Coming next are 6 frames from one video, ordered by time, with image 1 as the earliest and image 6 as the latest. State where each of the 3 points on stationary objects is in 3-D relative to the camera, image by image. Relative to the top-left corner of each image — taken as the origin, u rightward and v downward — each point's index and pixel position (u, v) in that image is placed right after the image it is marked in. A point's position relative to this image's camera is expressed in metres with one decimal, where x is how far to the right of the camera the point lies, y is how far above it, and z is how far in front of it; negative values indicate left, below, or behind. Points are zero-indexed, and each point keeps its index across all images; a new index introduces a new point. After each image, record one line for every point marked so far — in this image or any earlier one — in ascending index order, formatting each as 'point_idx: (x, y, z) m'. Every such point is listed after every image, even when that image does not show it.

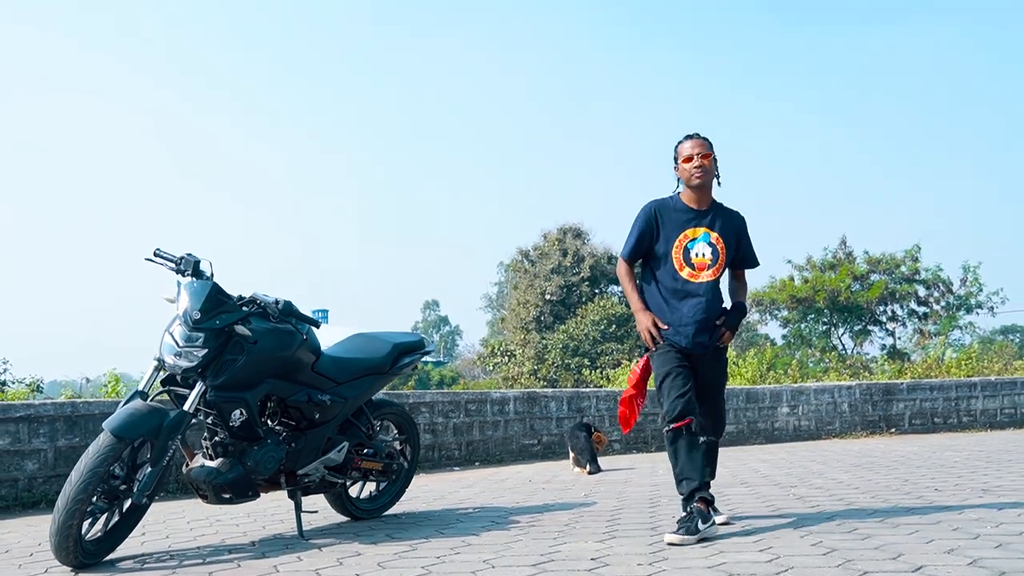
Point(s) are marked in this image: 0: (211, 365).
0: (-1.4, -0.4, +5.1) m
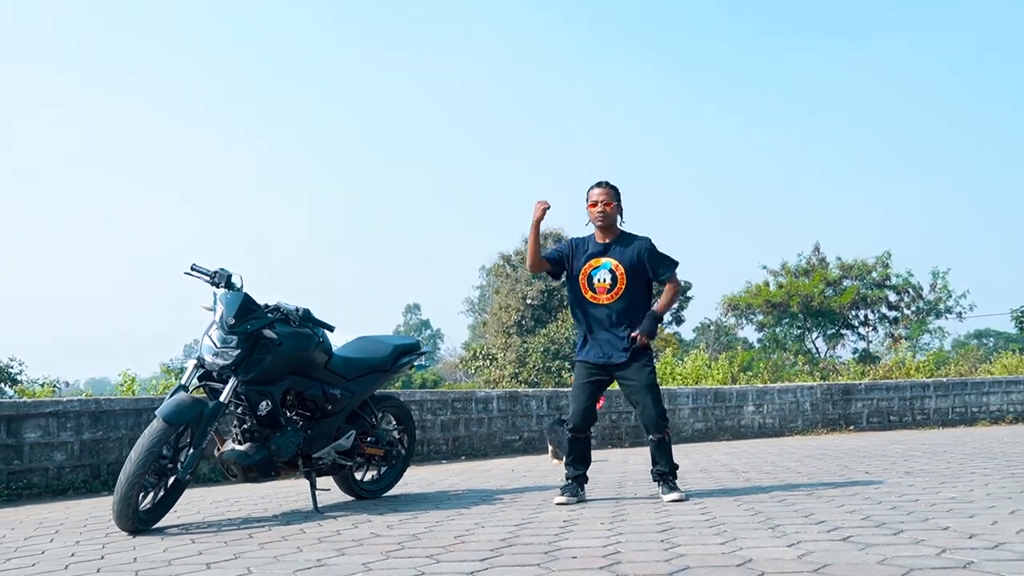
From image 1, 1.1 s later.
0: (-1.5, -0.4, +6.0) m
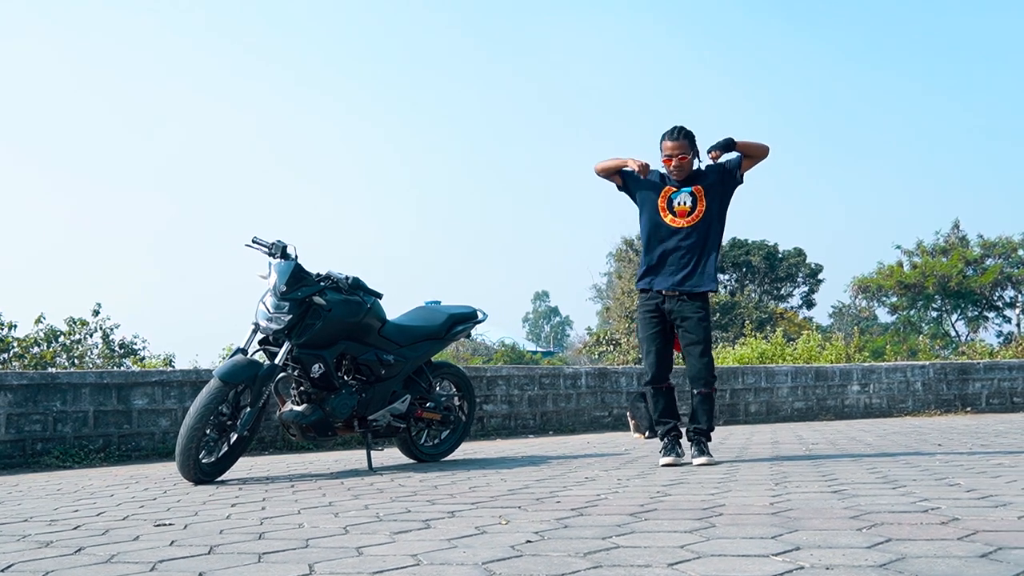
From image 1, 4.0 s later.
0: (-1.3, -0.2, +6.3) m
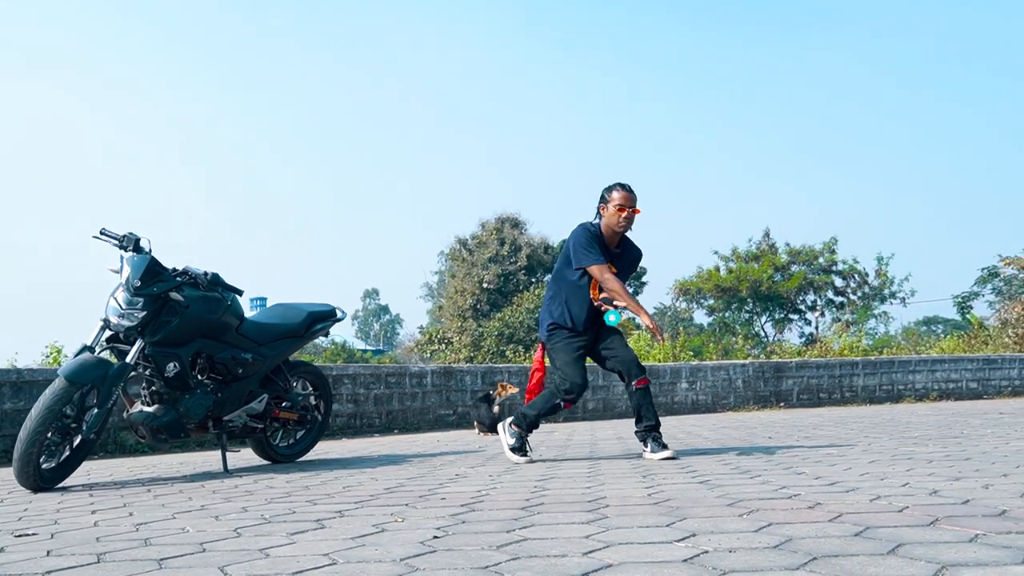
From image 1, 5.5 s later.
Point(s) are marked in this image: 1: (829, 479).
0: (-2.1, -0.2, +6.1) m
1: (+1.3, -0.8, +4.3) m
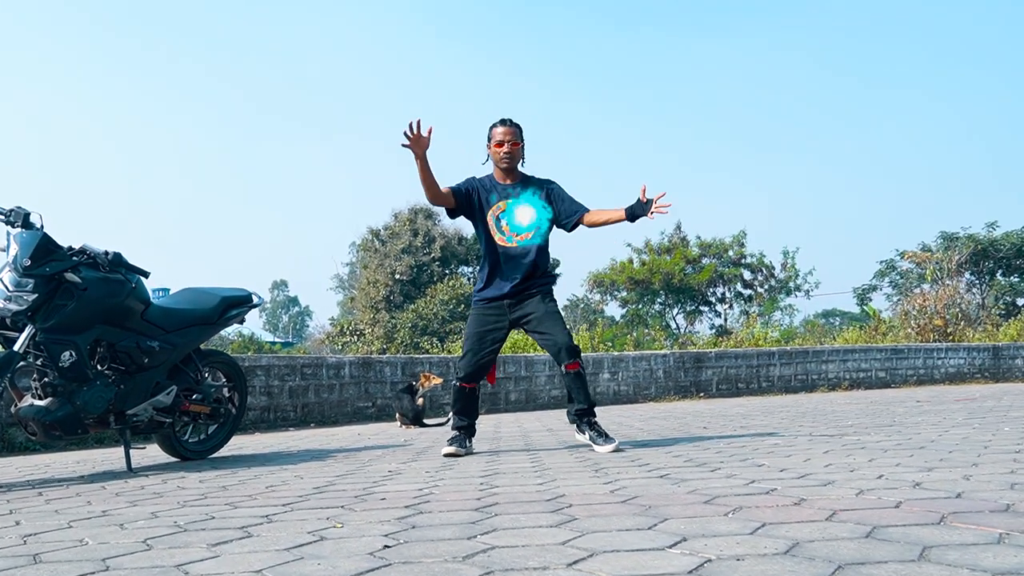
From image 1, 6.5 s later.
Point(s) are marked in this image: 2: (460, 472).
0: (-2.4, -0.1, +5.6) m
1: (+1.1, -0.7, +4.0) m
2: (-0.2, -0.8, +4.7) m
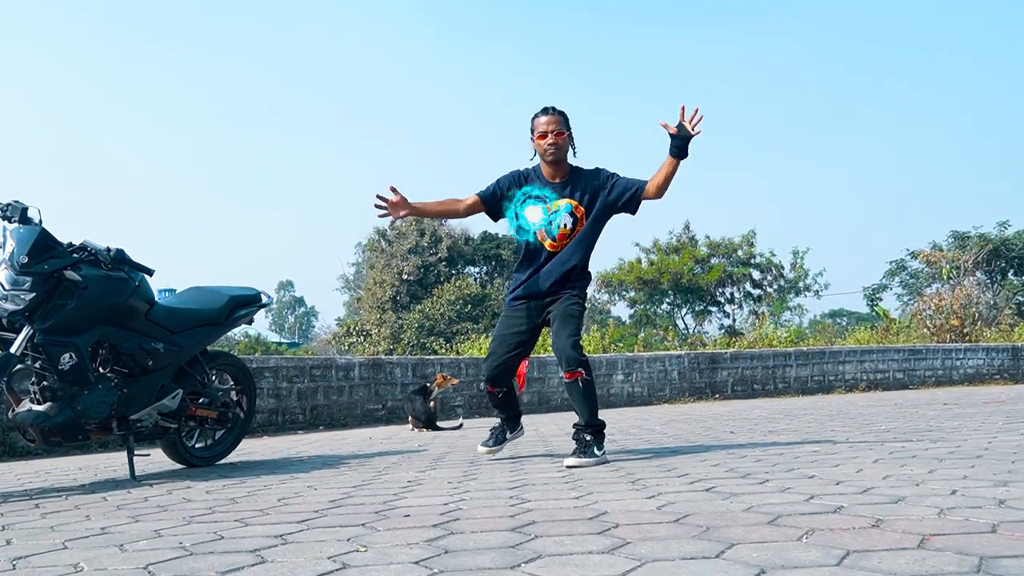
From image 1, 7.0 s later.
0: (-2.3, -0.1, +5.3) m
1: (+1.2, -0.7, +3.7) m
2: (-0.1, -0.8, +4.4) m
